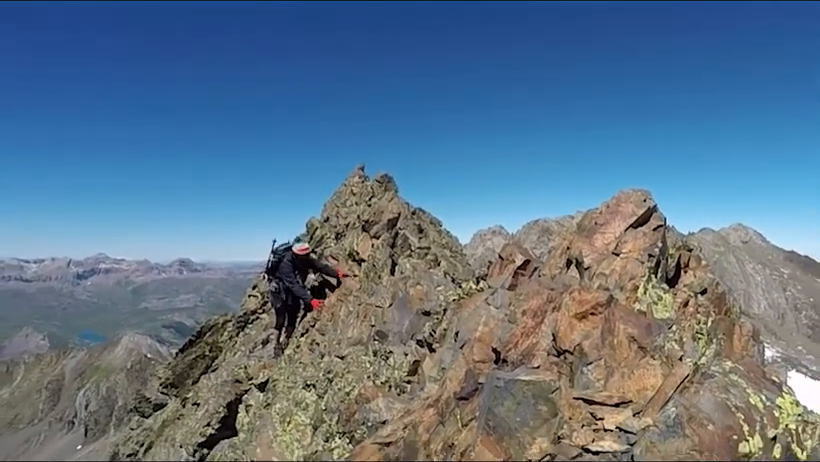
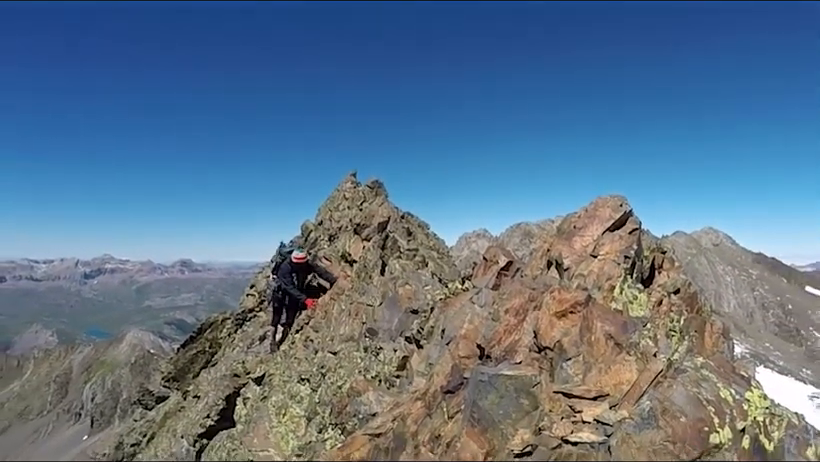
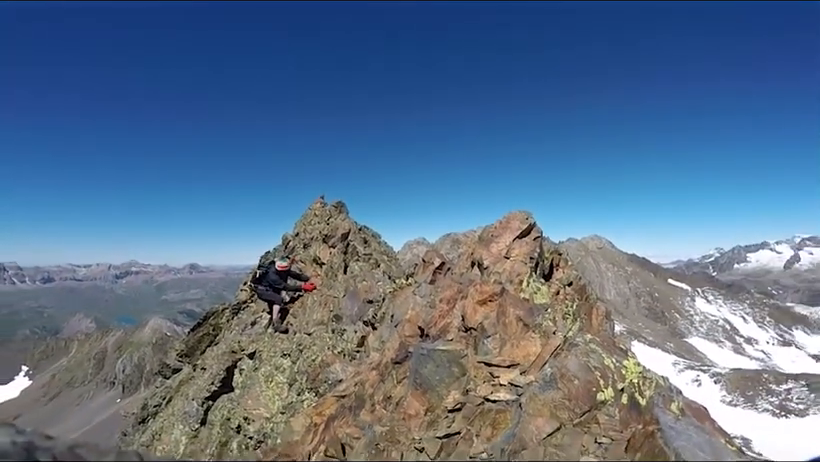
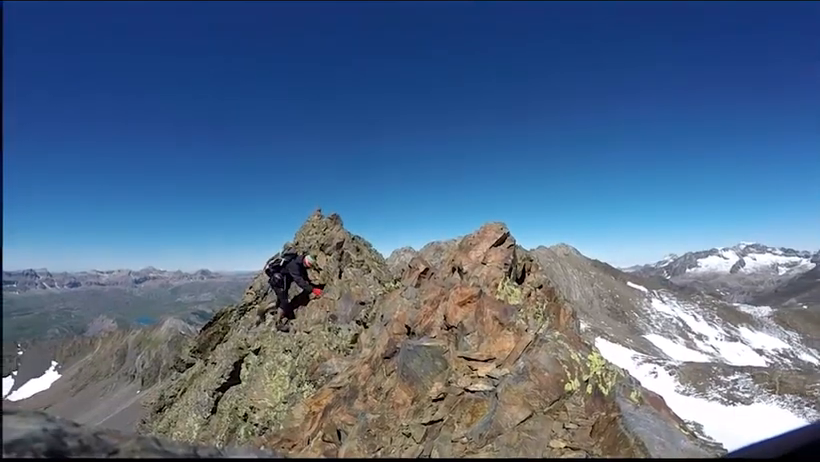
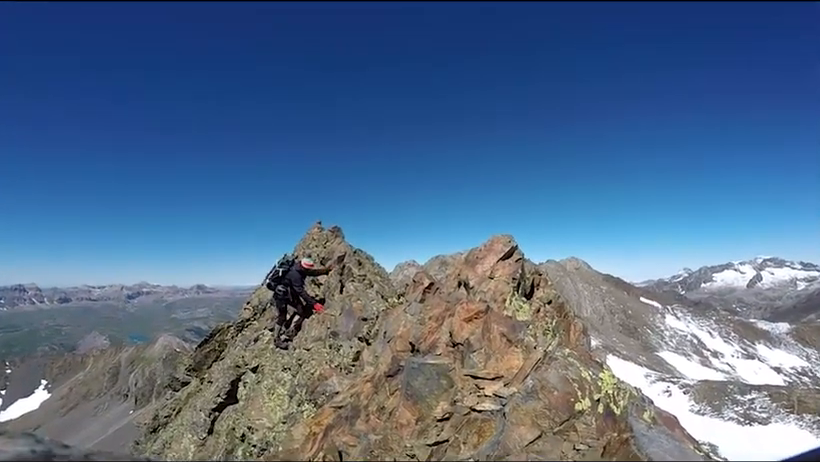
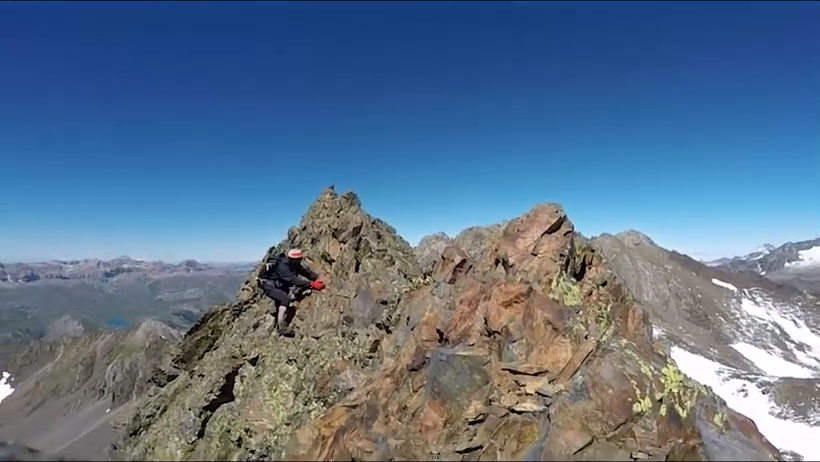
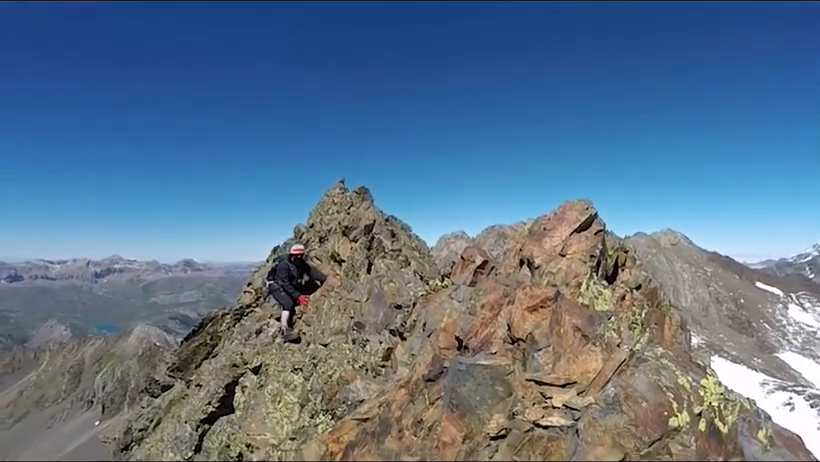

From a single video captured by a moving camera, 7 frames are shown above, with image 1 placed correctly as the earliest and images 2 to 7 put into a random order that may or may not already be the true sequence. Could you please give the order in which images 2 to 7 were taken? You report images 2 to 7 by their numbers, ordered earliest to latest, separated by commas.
2, 7, 6, 3, 4, 5
